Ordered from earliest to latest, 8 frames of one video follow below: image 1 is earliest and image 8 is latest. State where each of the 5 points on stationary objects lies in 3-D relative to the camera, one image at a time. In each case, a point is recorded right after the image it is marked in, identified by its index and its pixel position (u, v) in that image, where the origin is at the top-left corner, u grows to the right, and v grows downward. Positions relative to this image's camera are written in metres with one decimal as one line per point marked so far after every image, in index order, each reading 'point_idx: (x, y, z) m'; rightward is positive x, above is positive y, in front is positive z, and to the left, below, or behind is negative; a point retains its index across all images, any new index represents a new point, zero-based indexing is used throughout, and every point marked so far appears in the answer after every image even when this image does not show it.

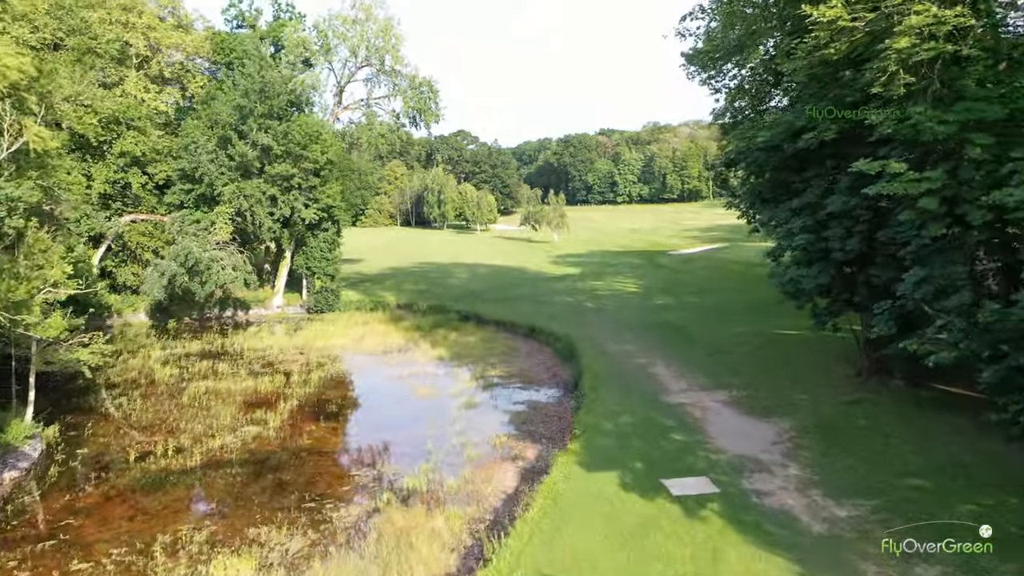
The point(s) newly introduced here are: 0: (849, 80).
0: (+4.9, +3.0, +11.8) m
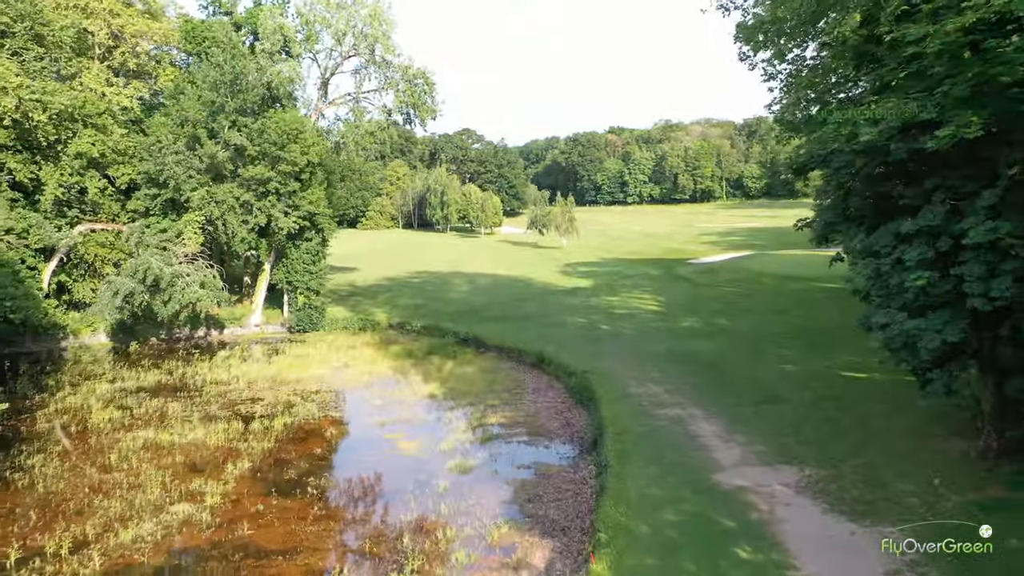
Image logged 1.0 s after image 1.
0: (+4.9, +2.3, +8.2) m
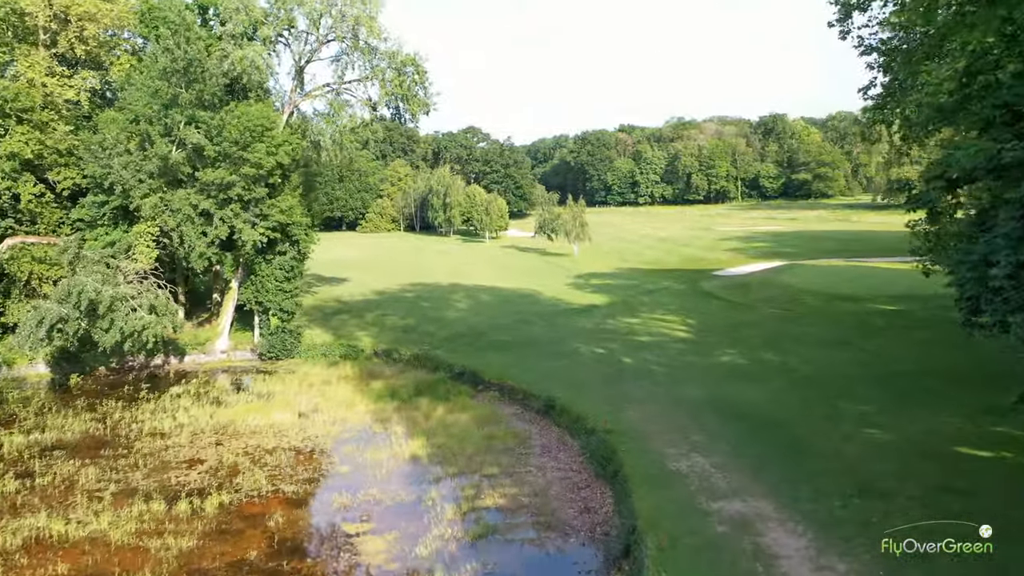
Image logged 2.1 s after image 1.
0: (+4.8, +1.6, +4.0) m
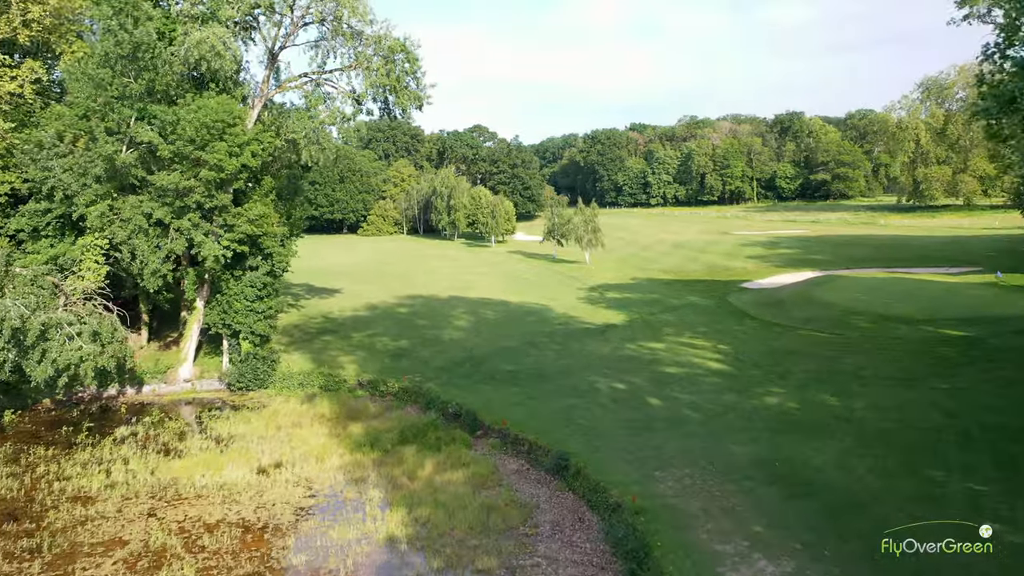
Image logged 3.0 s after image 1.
0: (+4.8, +1.1, +0.5) m
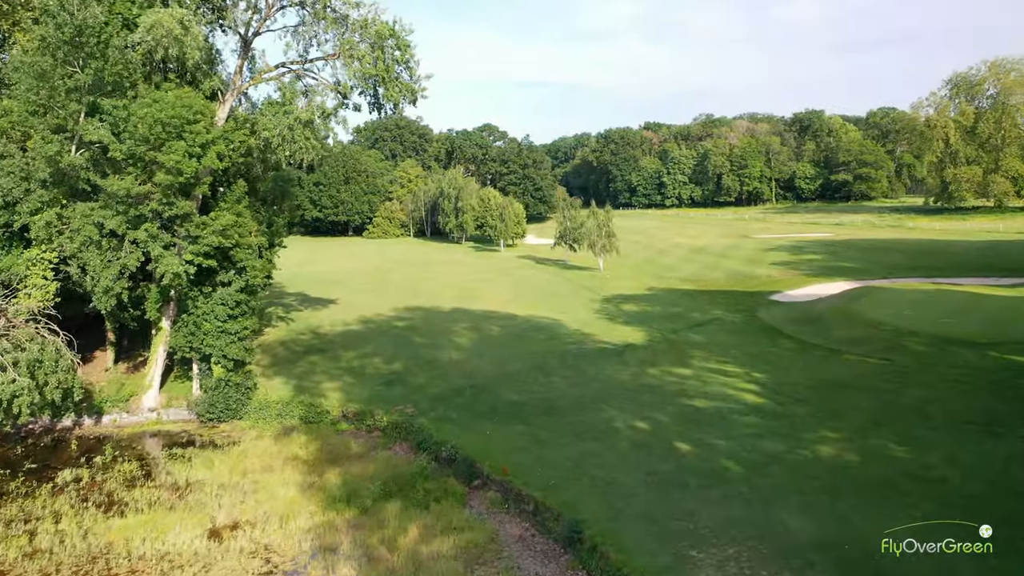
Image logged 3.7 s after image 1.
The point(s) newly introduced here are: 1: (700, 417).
0: (+4.6, +0.6, -2.3) m
1: (+3.9, -2.7, +17.0) m
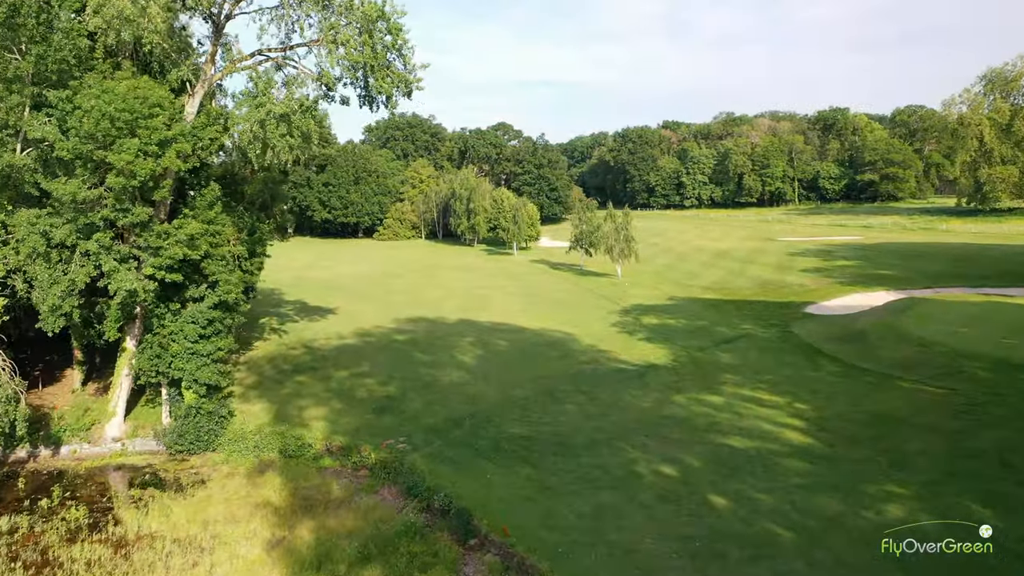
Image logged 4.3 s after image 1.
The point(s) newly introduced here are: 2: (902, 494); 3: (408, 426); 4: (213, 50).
0: (+4.3, +0.2, -4.8) m
1: (+4.0, -3.0, +14.6) m
2: (+5.9, -3.1, +12.2) m
3: (-2.3, -3.0, +18.0) m
4: (-6.3, +5.0, +17.2) m
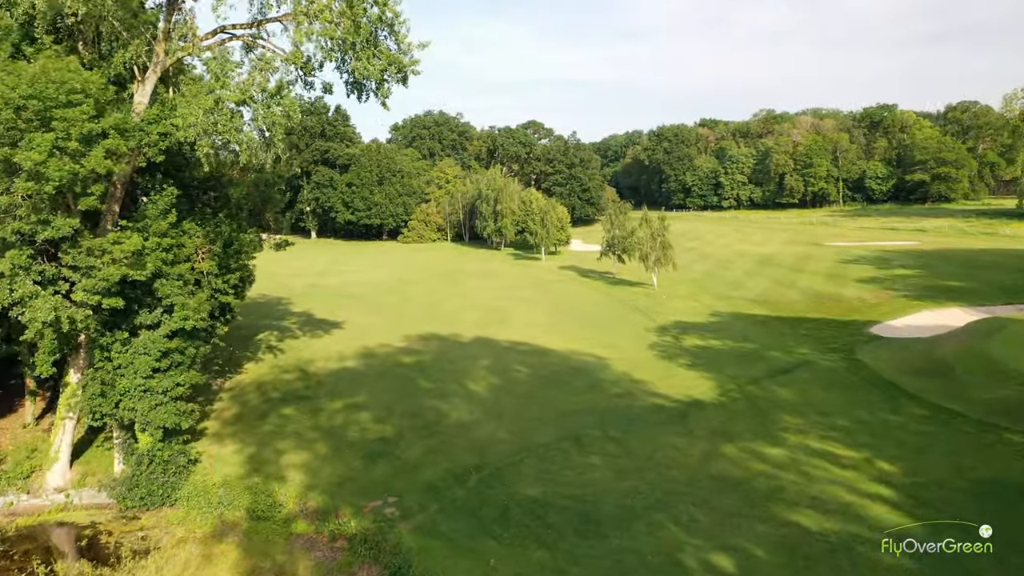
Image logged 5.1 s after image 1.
0: (+3.6, -0.3, -8.1) m
1: (+4.1, -3.5, +11.2) m
2: (+5.9, -3.6, +8.8) m
3: (-2.0, -3.5, +14.9) m
4: (-6.0, +4.5, +14.3) m
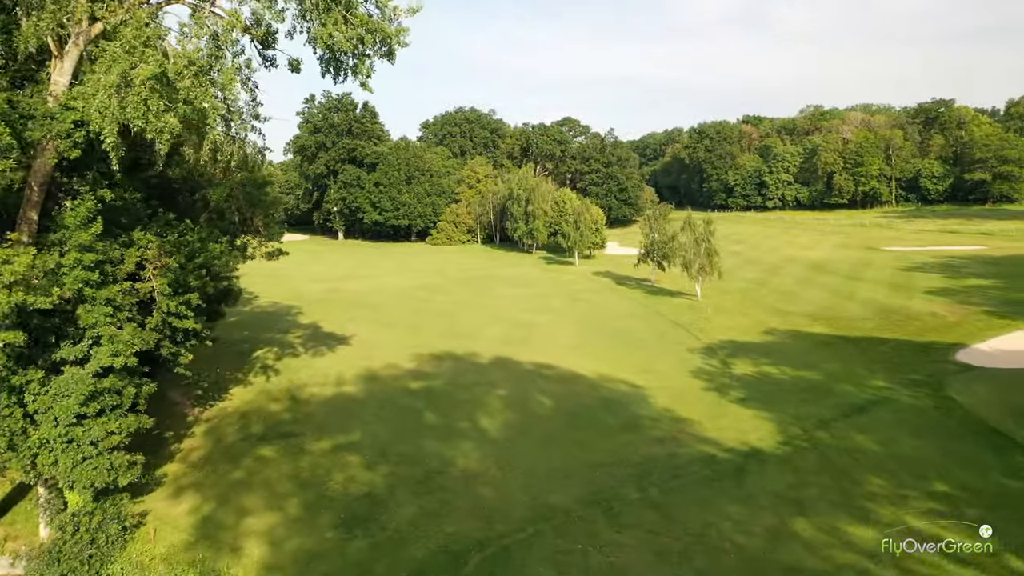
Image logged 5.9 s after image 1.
0: (+2.8, -0.8, -11.5) m
1: (+4.1, -4.0, +7.8) m
2: (+5.8, -4.1, +5.3) m
3: (-1.9, -3.9, +11.8) m
4: (-5.8, +4.1, +11.3) m
